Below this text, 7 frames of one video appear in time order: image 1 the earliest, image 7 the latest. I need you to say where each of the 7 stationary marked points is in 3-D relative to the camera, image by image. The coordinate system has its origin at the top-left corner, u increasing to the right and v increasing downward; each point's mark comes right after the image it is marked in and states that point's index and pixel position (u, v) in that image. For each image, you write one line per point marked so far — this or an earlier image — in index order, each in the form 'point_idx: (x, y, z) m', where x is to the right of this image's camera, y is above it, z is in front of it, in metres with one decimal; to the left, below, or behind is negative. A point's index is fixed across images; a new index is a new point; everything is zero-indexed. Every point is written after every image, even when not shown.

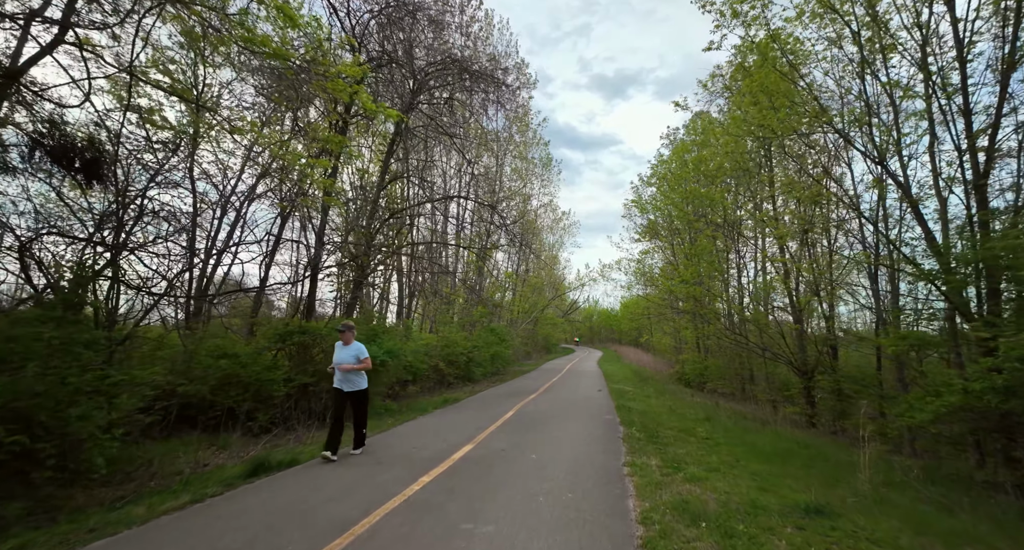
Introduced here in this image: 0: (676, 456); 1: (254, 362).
0: (+2.2, -2.4, +6.2) m
1: (-5.1, -1.7, +9.3) m
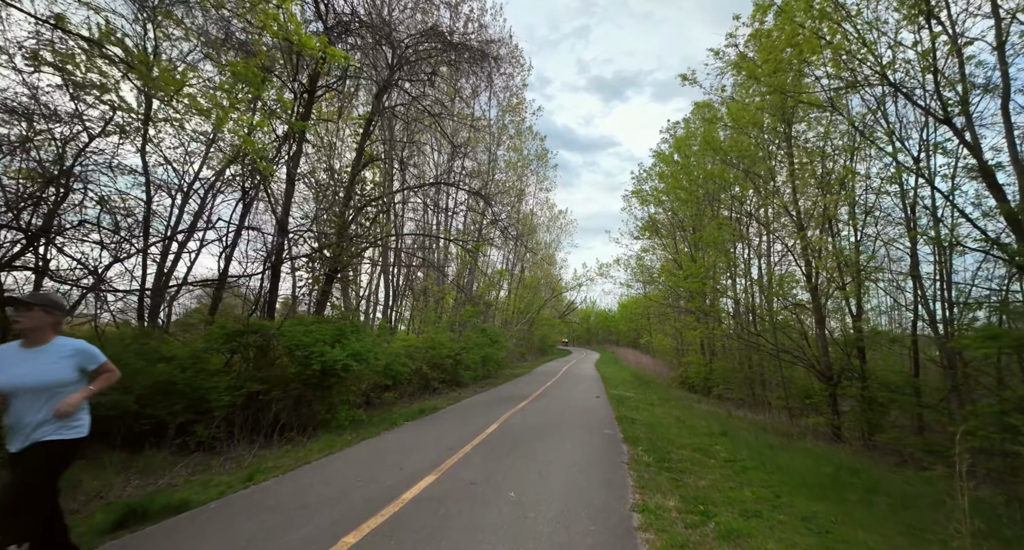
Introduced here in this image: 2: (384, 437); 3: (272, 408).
0: (+1.9, -2.2, +4.8) m
1: (-5.4, -1.6, +7.9) m
2: (-2.2, -2.7, +7.7) m
3: (-4.5, -2.5, +8.6) m
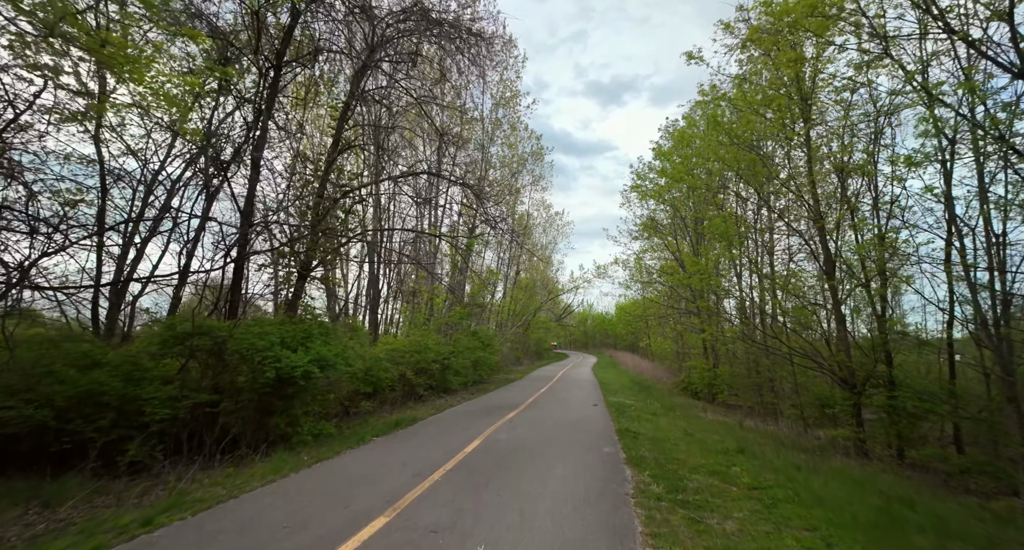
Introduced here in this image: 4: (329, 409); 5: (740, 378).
0: (+1.7, -2.1, +3.7) m
1: (-5.7, -1.4, +6.7) m
2: (-2.4, -2.6, +6.6) m
3: (-4.7, -2.4, +7.5) m
4: (-4.2, -3.1, +10.6) m
5: (+7.7, -3.5, +15.8) m
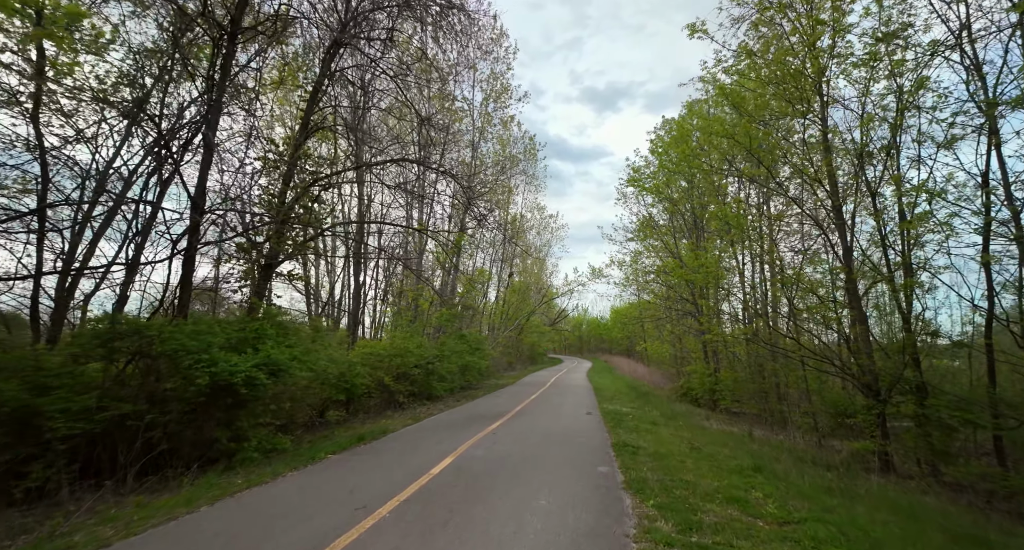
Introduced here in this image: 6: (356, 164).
0: (+1.5, -1.9, +2.6) m
1: (-5.9, -1.3, +5.6) m
2: (-2.7, -2.4, +5.5) m
3: (-5.0, -2.2, +6.3) m
4: (-4.5, -2.9, +9.5) m
5: (+7.3, -3.4, +14.7) m
6: (-3.9, +2.8, +11.9) m
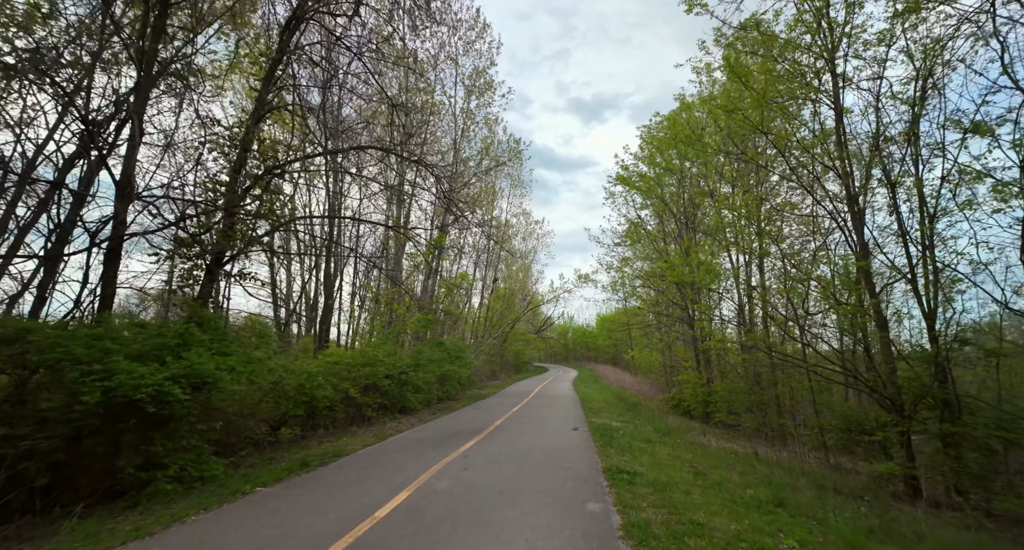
0: (+1.2, -1.7, +1.5) m
1: (-6.2, -1.1, +4.3) m
2: (-3.0, -2.3, +4.2) m
3: (-5.3, -2.1, +5.0) m
4: (-5.0, -2.9, +8.1) m
5: (+6.7, -3.5, +13.7) m
6: (-4.4, +2.8, +10.7) m
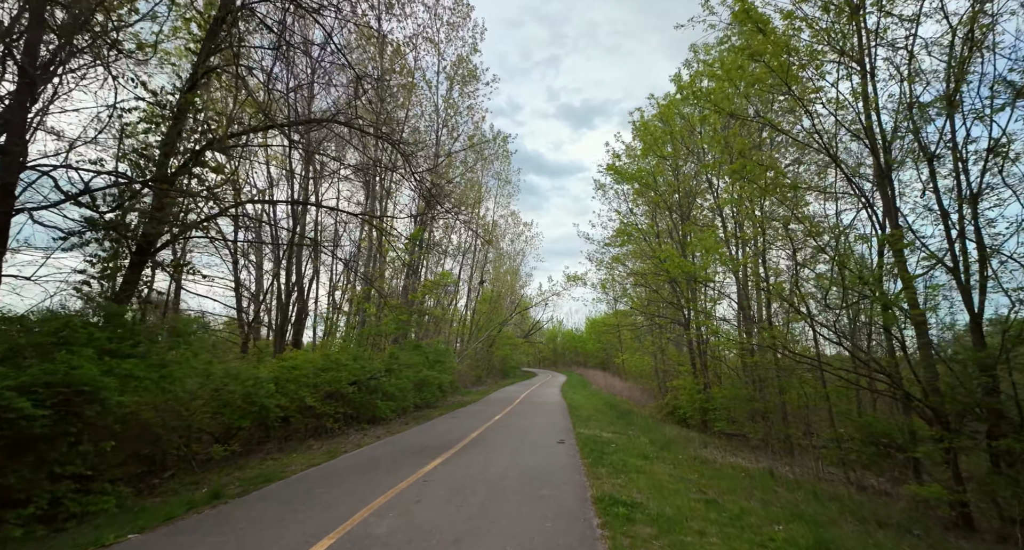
0: (+1.0, -1.5, +0.2) m
1: (-6.5, -0.9, +2.8) m
2: (-3.3, -2.1, +2.9) m
3: (-5.6, -1.8, +3.6) m
4: (-5.4, -2.6, +6.7) m
5: (+6.2, -3.4, +12.6) m
6: (-4.8, +3.0, +9.3) m
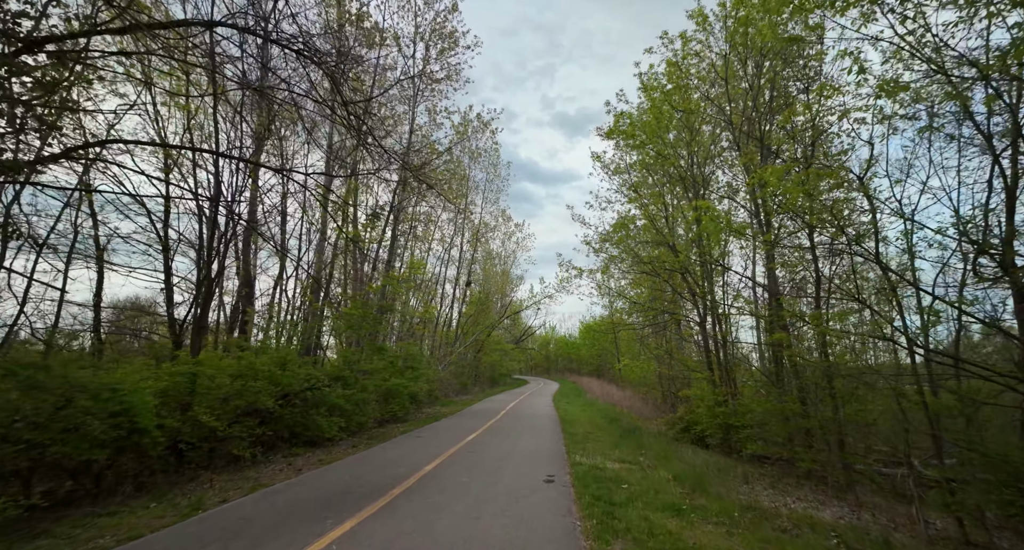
0: (+0.7, -0.9, -2.6) m
1: (-6.9, -0.3, 0.0) m
2: (-3.7, -1.5, 0.0) m
3: (-6.0, -1.2, +0.7) m
4: (-5.8, -2.1, +3.8) m
5: (+5.7, -3.0, +9.8) m
6: (-5.3, +3.5, +6.5) m
